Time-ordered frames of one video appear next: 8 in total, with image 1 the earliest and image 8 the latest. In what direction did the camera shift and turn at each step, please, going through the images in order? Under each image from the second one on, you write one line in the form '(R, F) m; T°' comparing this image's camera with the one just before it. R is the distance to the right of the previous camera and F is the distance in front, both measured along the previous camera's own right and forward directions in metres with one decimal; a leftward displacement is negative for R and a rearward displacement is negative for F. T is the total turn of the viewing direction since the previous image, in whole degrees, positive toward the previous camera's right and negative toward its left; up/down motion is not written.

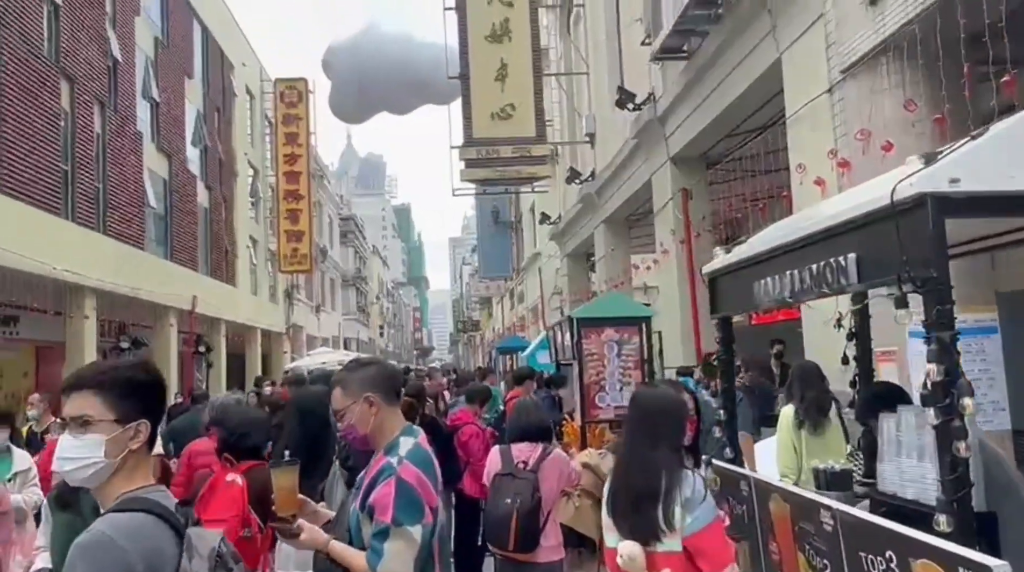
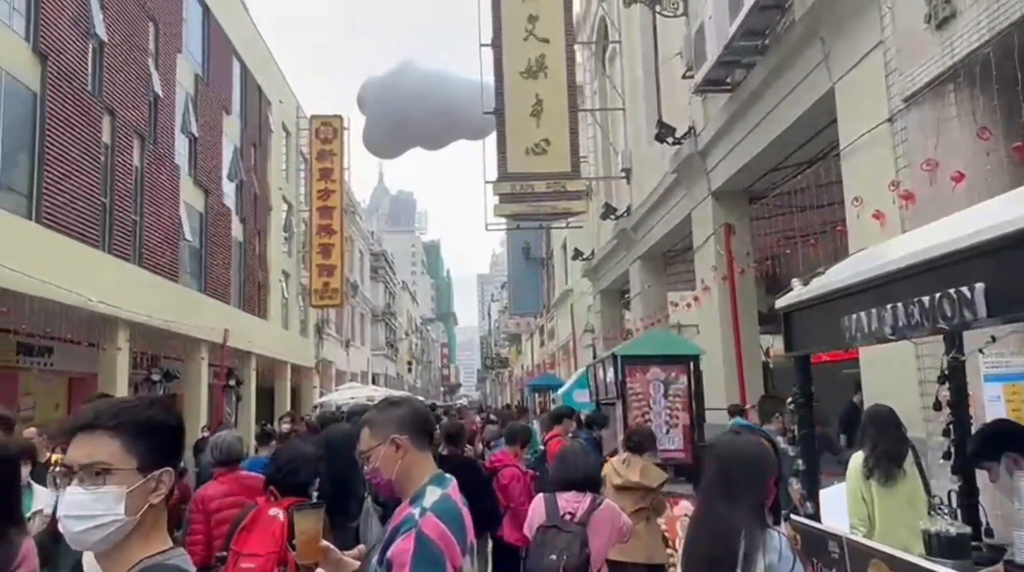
(-0.1, +0.3) m; -2°
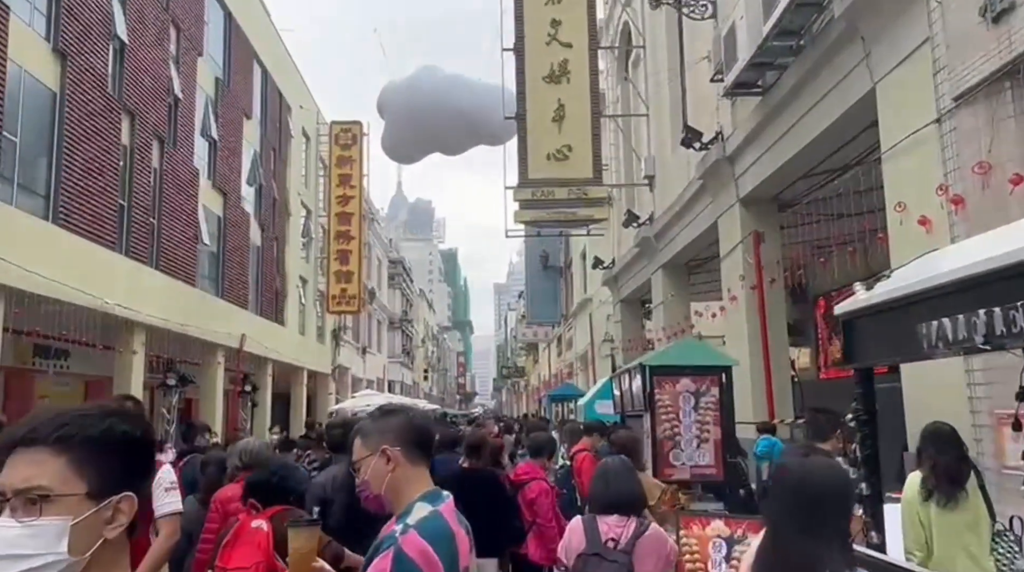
(-0.1, +0.3) m; -1°
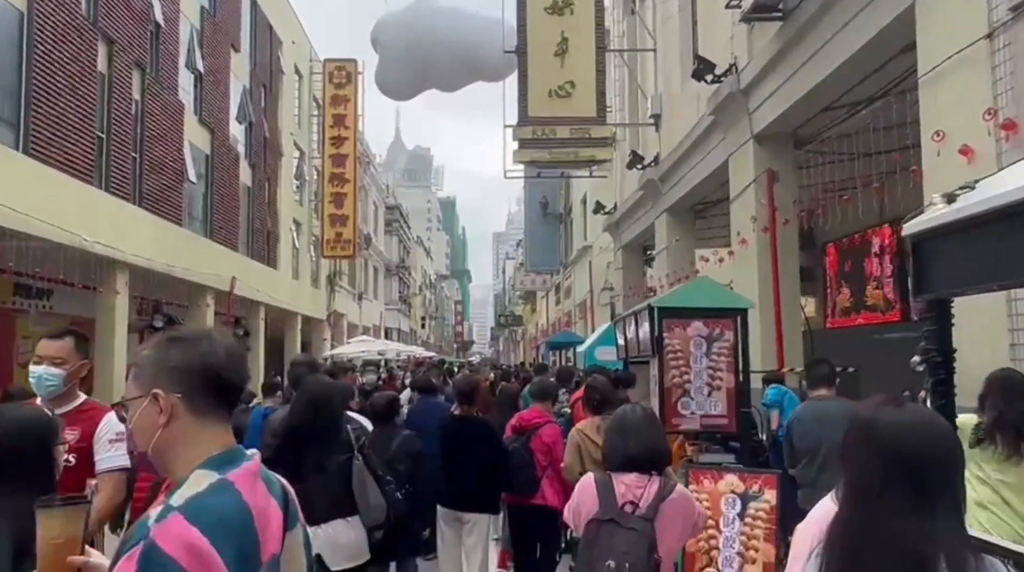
(0.0, +0.7) m; 0°
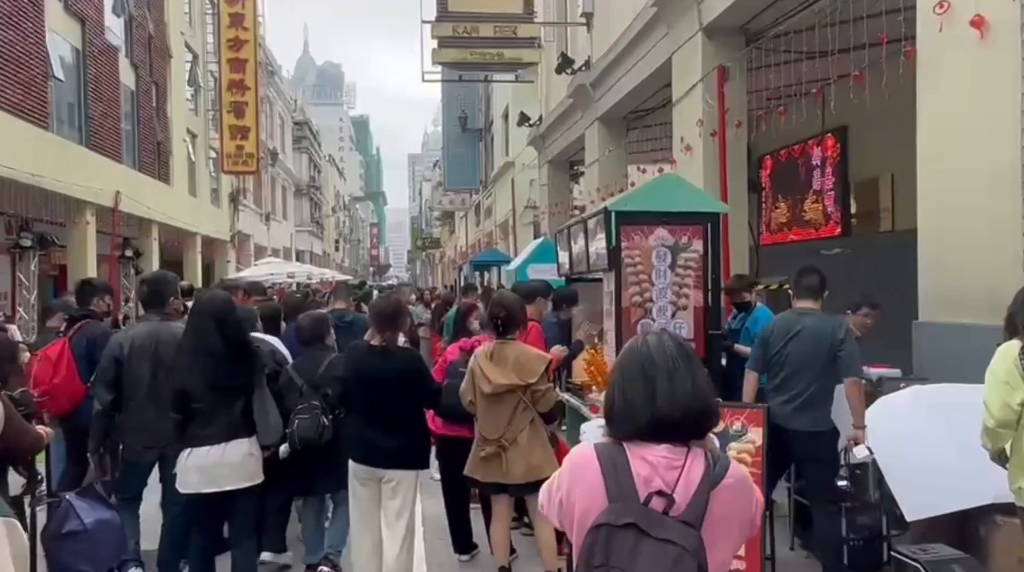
(-0.1, +1.4) m; +5°
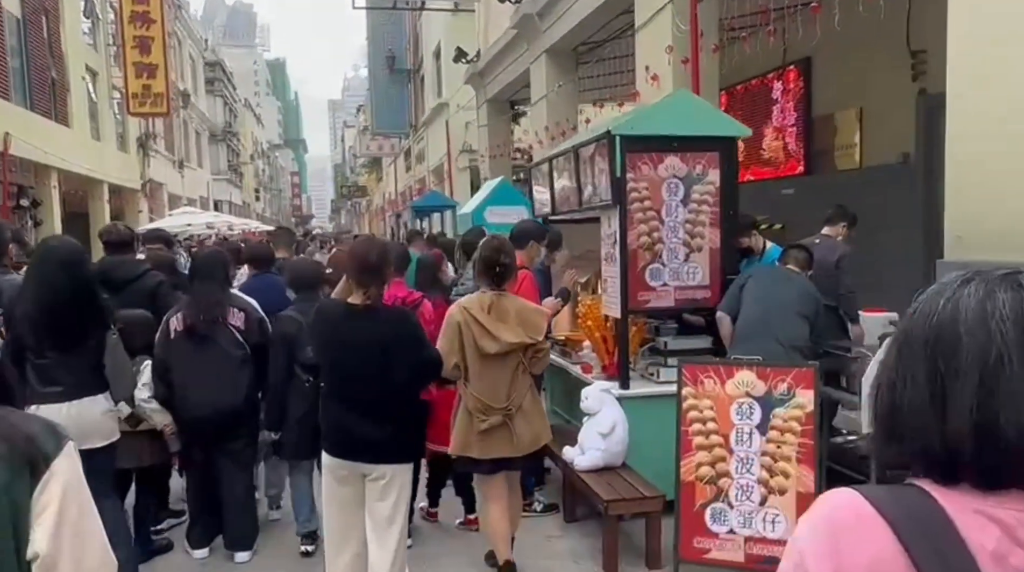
(-0.4, +1.1) m; +5°
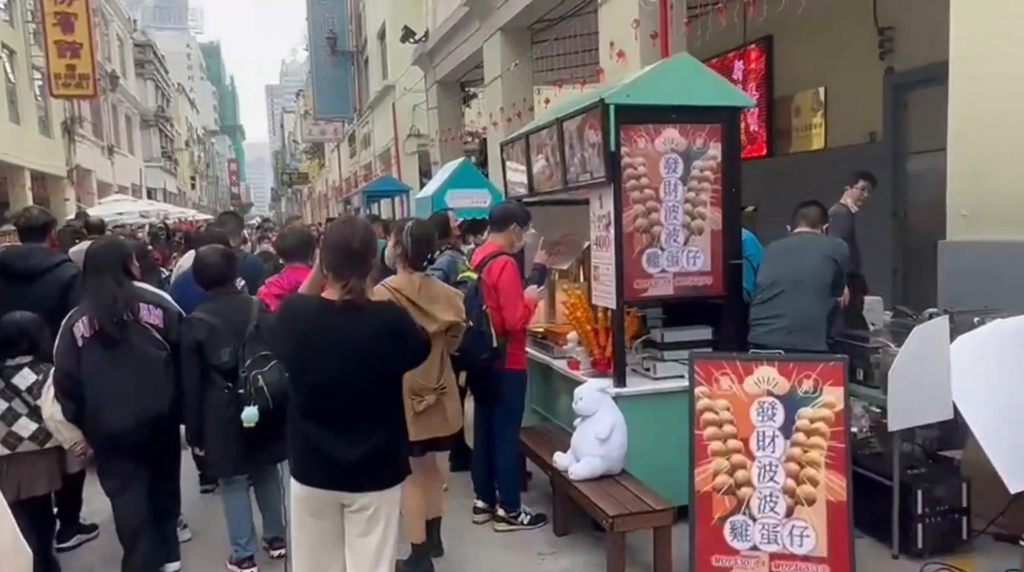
(-0.2, +0.6) m; +4°
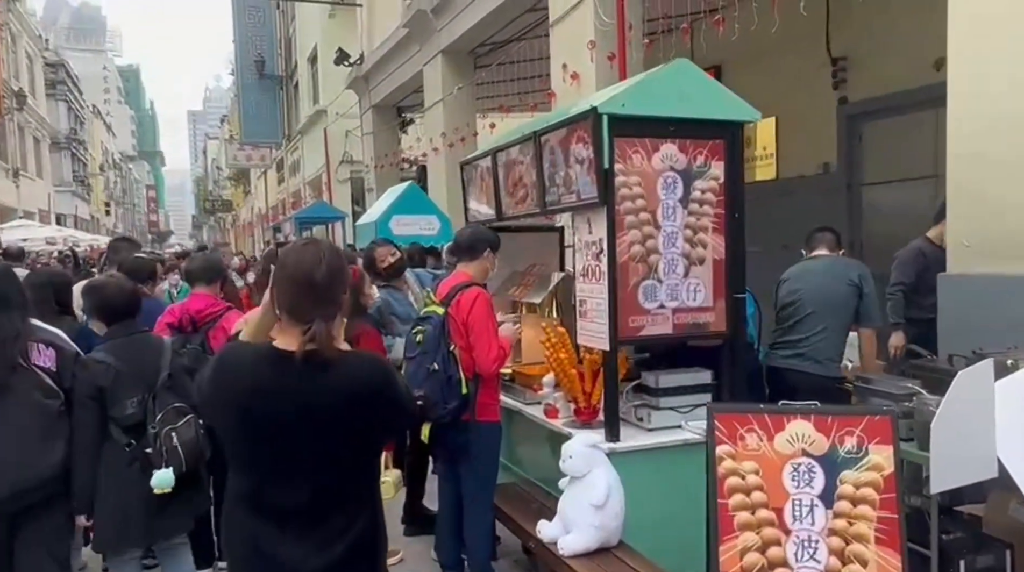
(-0.2, +0.7) m; +5°
